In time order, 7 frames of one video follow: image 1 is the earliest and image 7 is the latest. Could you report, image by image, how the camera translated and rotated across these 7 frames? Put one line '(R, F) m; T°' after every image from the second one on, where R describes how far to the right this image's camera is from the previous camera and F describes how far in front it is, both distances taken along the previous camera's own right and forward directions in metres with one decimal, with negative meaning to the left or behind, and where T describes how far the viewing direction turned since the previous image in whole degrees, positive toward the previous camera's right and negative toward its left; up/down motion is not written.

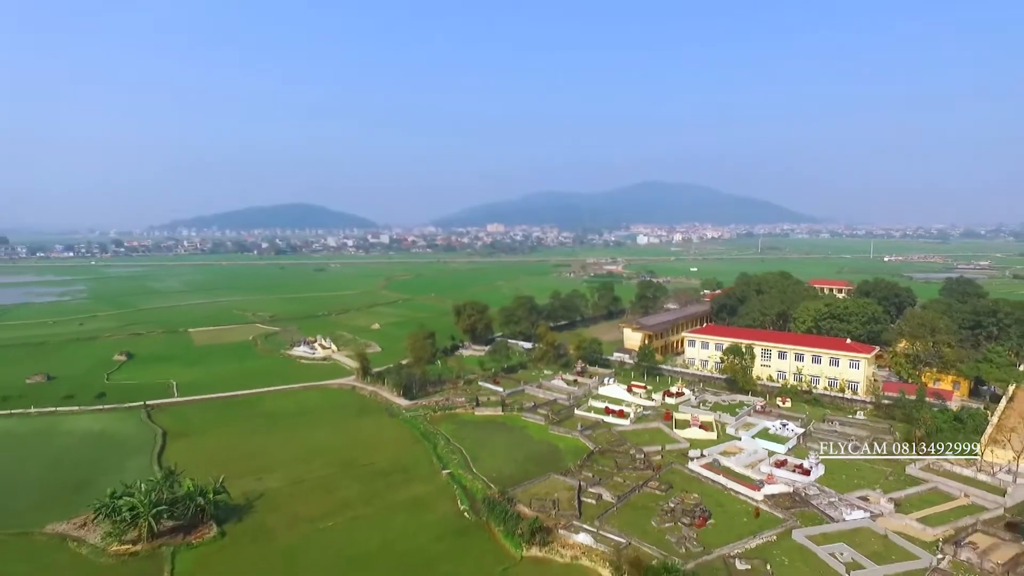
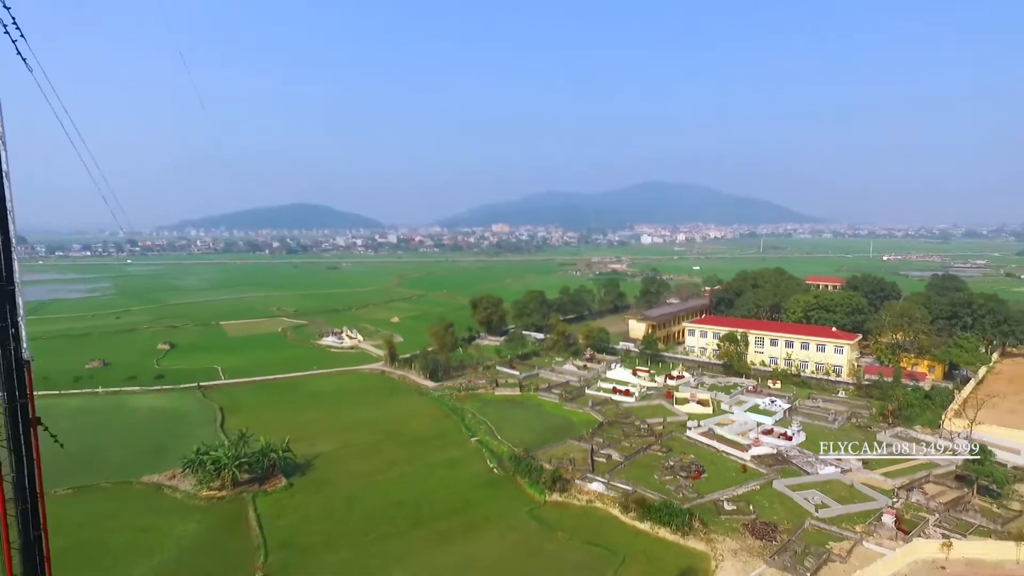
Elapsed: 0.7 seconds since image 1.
(-0.5, -2.3) m; 0°
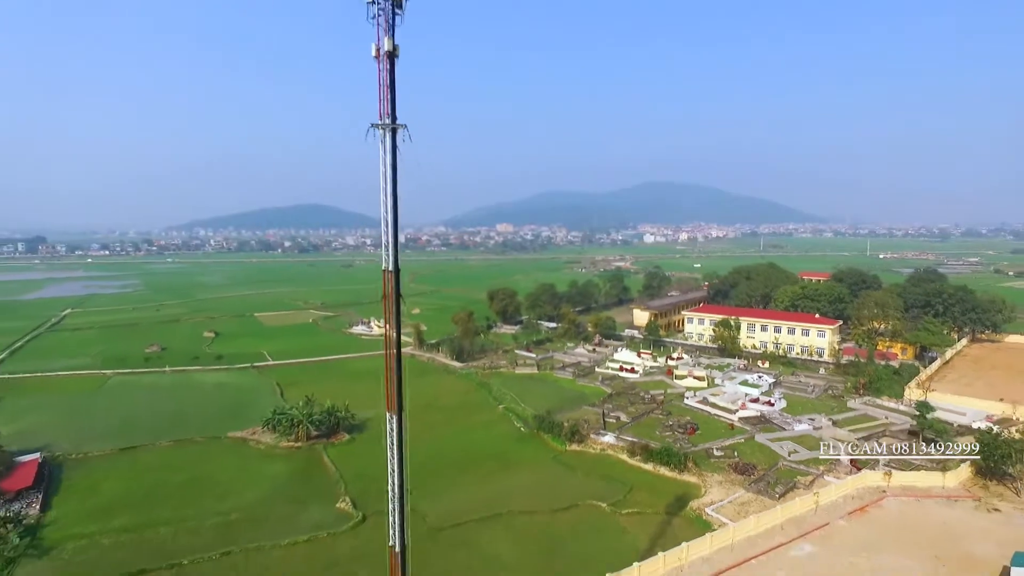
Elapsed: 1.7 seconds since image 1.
(-0.6, -2.9) m; 0°
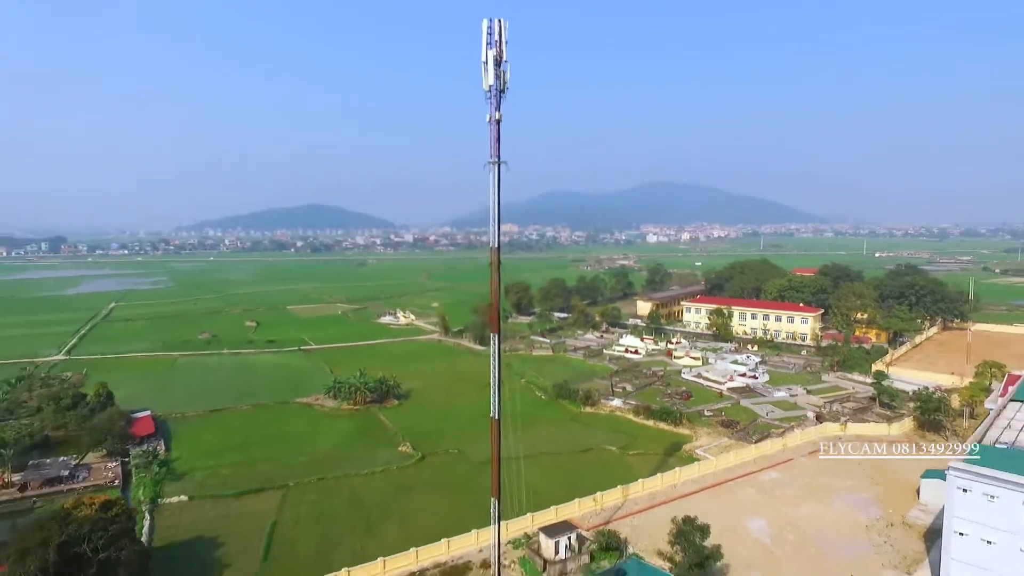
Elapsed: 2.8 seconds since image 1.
(-0.7, -3.3) m; 0°
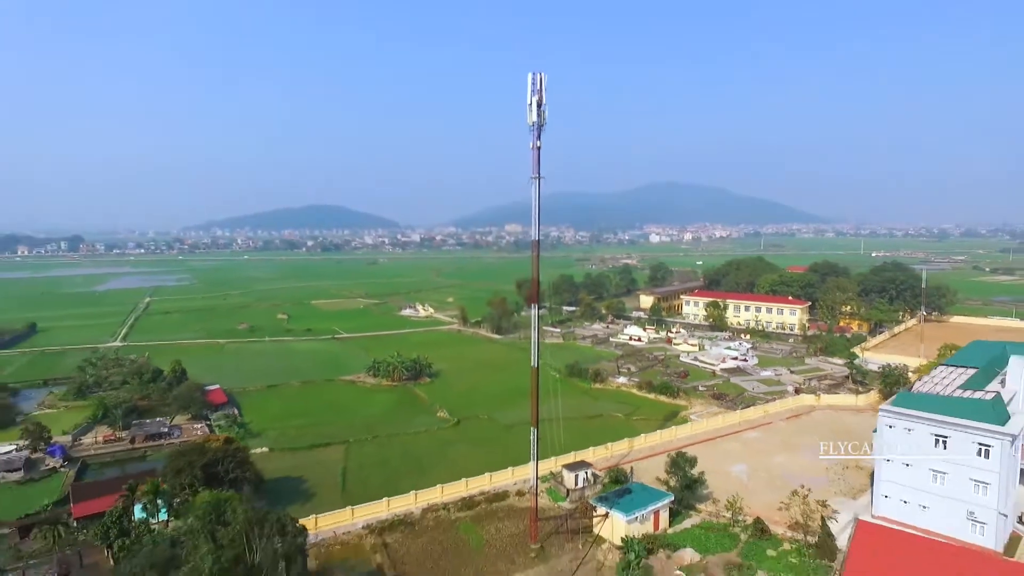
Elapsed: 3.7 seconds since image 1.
(-0.6, -2.9) m; 0°
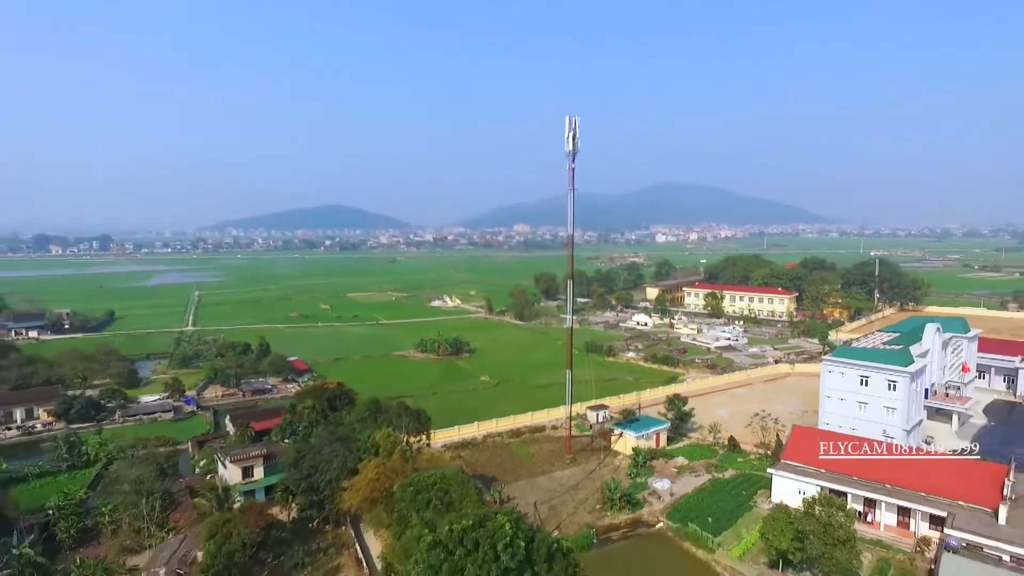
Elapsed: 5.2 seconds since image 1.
(-0.9, -4.4) m; -1°
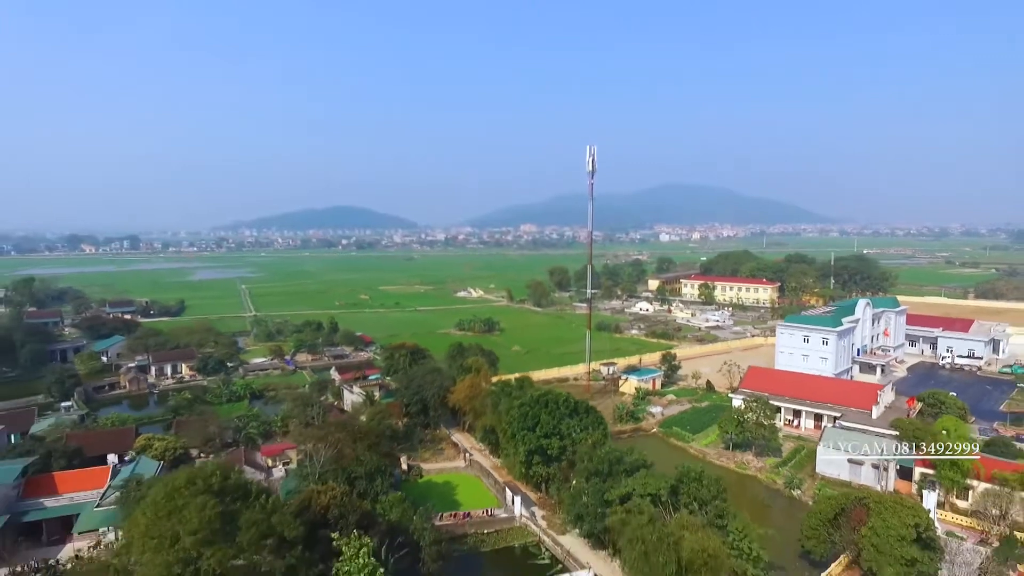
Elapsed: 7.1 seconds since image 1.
(-1.0, -5.7) m; 0°
